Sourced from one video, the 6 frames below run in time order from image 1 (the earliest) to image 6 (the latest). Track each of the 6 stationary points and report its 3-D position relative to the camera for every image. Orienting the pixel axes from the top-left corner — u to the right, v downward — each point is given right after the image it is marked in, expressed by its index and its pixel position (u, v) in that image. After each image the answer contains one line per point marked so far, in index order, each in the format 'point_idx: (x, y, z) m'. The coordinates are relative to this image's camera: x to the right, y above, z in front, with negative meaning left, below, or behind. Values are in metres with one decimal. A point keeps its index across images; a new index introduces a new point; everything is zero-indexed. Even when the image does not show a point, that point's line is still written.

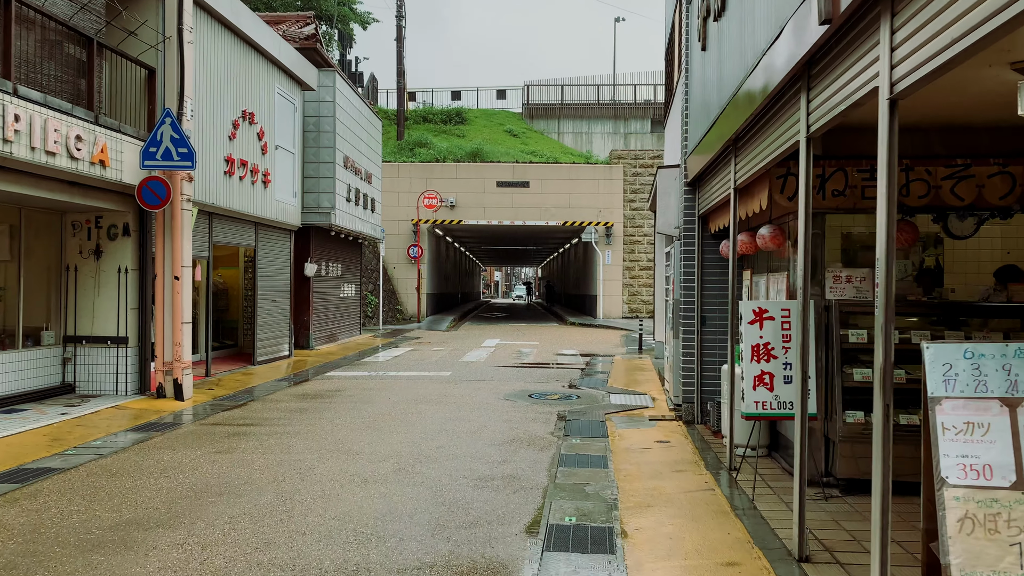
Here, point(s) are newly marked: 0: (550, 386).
0: (+0.5, -1.2, +12.3) m
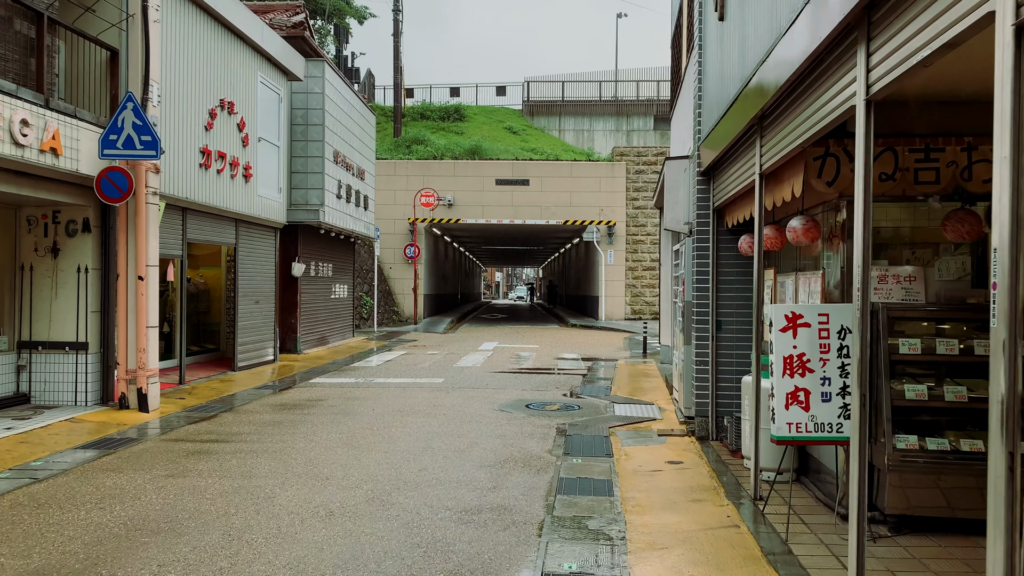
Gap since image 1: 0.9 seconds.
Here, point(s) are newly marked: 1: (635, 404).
0: (+0.4, -1.2, +11.4) m
1: (+1.3, -1.2, +10.6) m
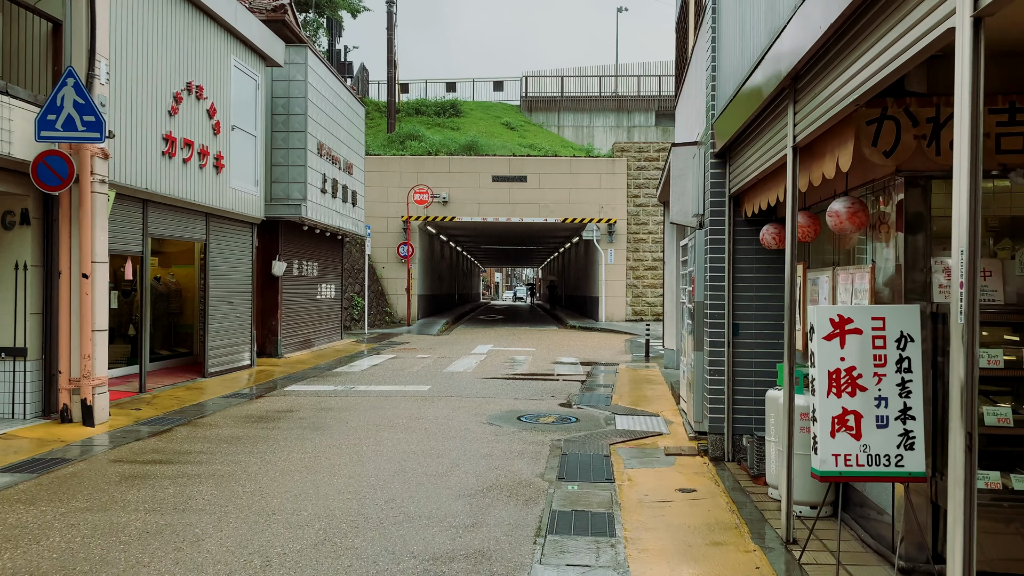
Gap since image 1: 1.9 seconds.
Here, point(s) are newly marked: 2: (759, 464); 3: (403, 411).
0: (+0.3, -1.2, +10.4) m
1: (+1.2, -1.2, +9.5) m
2: (+1.6, -1.1, +6.2) m
3: (-1.1, -1.2, +9.8) m
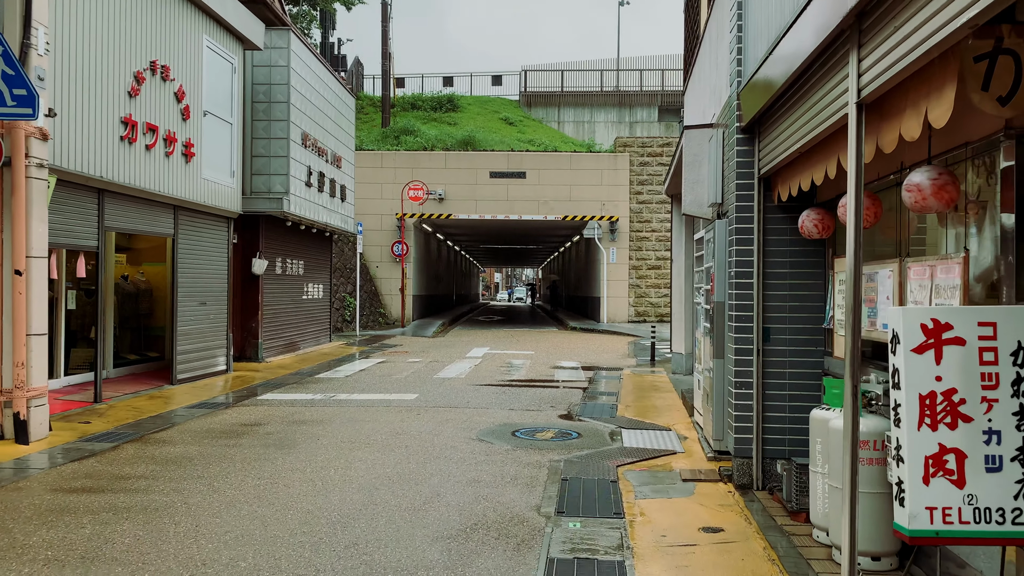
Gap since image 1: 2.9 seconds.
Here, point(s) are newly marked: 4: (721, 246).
0: (+0.3, -1.2, +9.3) m
1: (+1.2, -1.2, +8.5) m
2: (+1.5, -1.1, +5.2) m
3: (-1.1, -1.2, +8.8) m
4: (+1.5, +0.3, +6.9) m
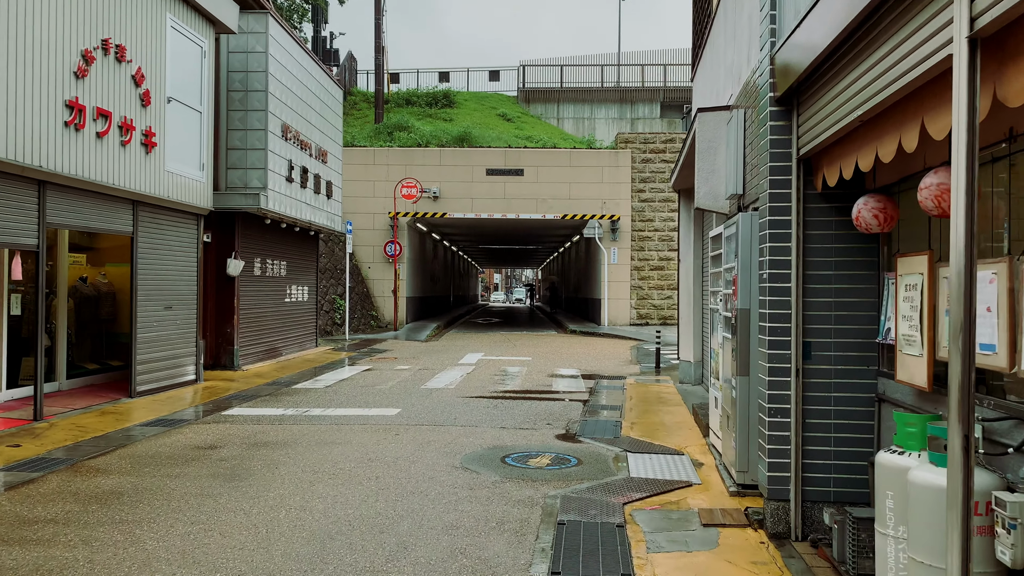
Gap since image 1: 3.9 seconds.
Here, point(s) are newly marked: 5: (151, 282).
0: (+0.2, -1.2, +8.3) m
1: (+1.1, -1.3, +7.4) m
2: (+1.4, -1.1, +4.1) m
3: (-1.2, -1.2, +7.7) m
4: (+1.4, +0.3, +5.8) m
5: (-4.0, +0.1, +11.1) m
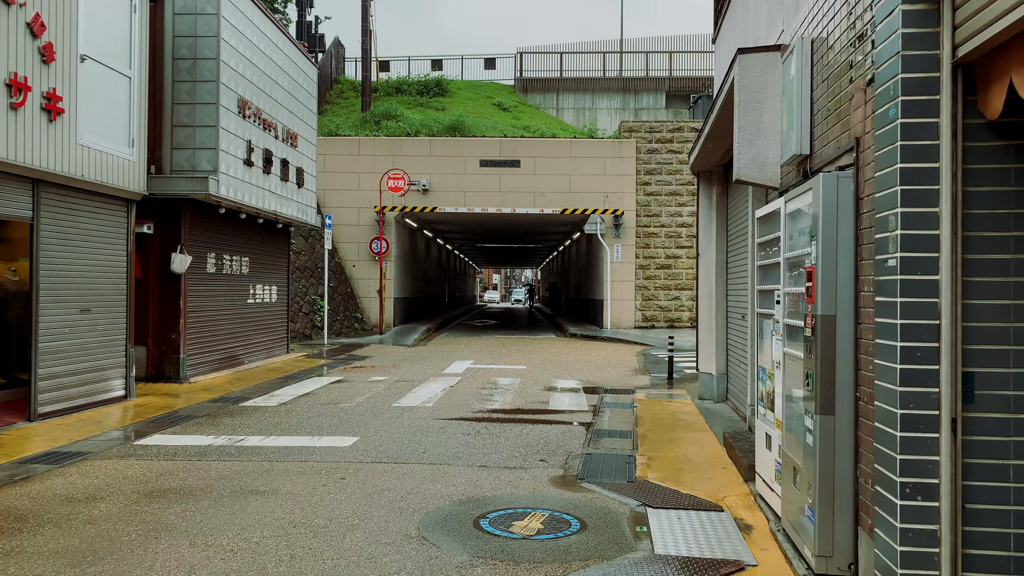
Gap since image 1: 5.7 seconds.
0: (+0.1, -1.2, +6.3) m
1: (+1.0, -1.2, +5.5) m
2: (+1.3, -1.1, +2.2) m
3: (-1.3, -1.2, +5.8) m
4: (+1.3, +0.3, +3.9) m
5: (-4.2, +0.1, +9.1) m
